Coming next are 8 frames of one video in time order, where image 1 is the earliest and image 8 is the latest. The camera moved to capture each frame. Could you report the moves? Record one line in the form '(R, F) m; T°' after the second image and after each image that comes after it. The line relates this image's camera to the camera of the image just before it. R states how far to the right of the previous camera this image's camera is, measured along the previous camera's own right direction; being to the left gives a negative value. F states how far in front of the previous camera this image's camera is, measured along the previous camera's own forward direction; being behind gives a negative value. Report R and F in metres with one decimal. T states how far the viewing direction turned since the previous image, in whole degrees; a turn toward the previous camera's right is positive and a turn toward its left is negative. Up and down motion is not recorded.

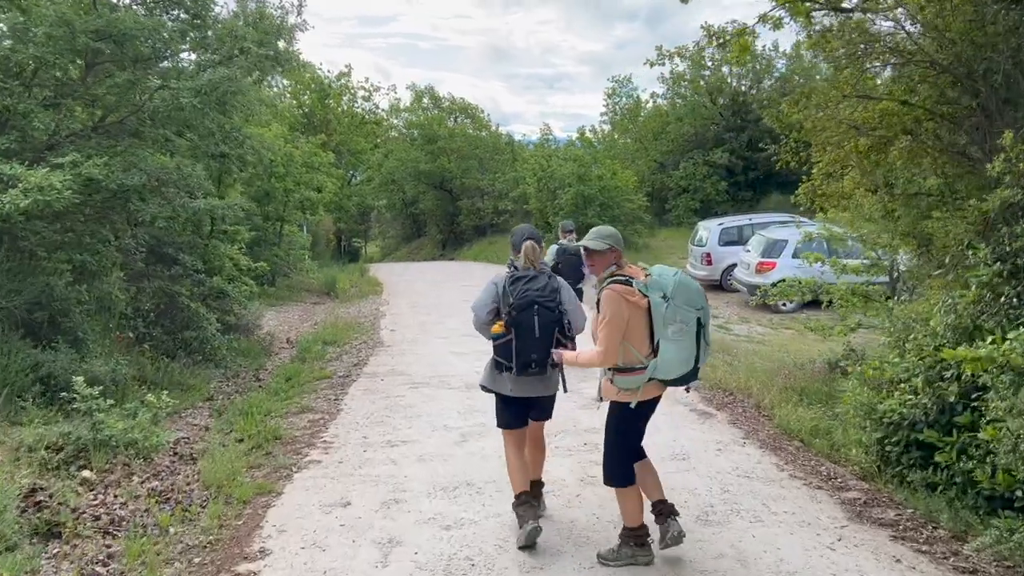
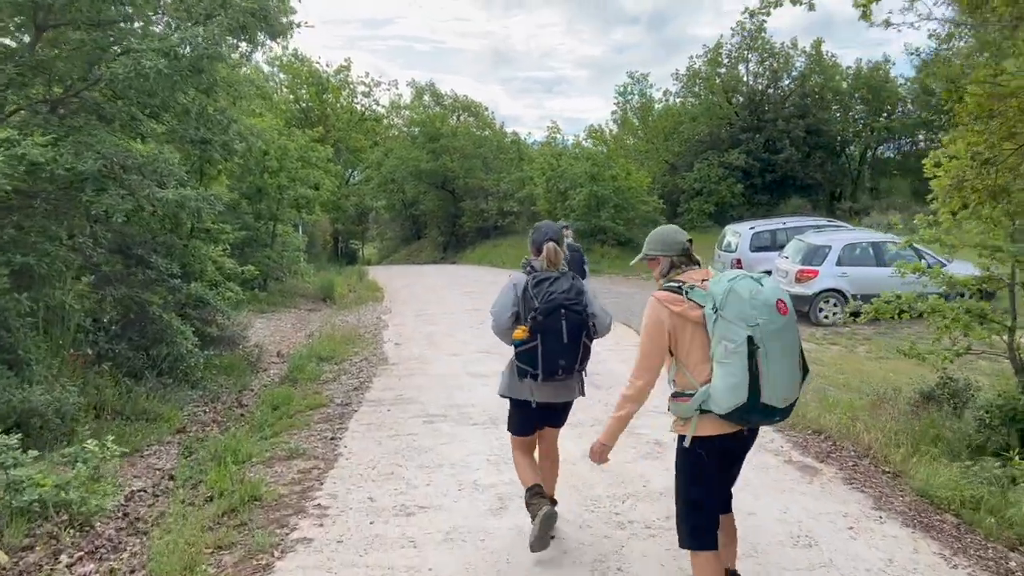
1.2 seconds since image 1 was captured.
(-0.3, +1.6) m; 0°
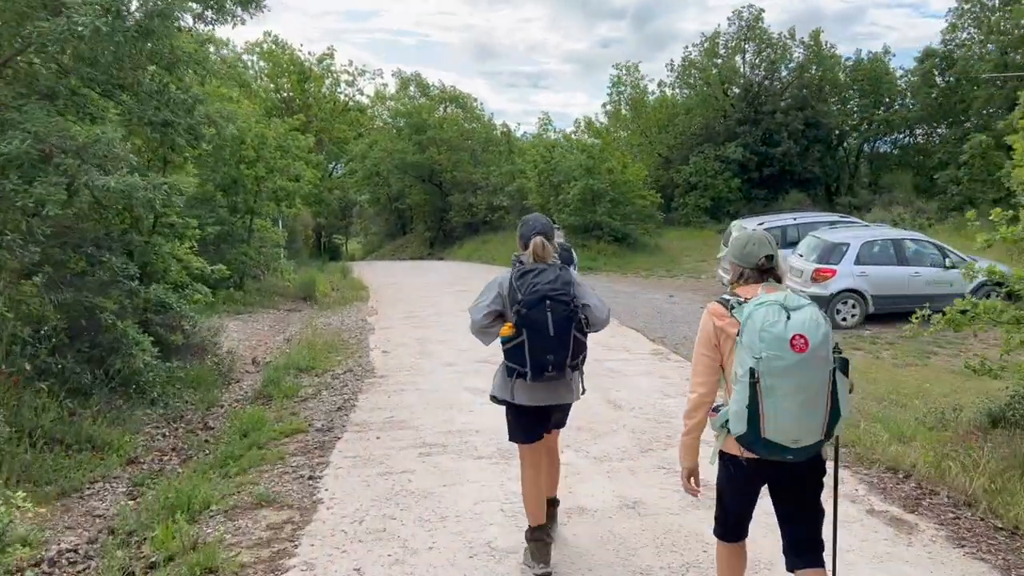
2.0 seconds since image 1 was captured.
(-0.2, +1.1) m; +1°
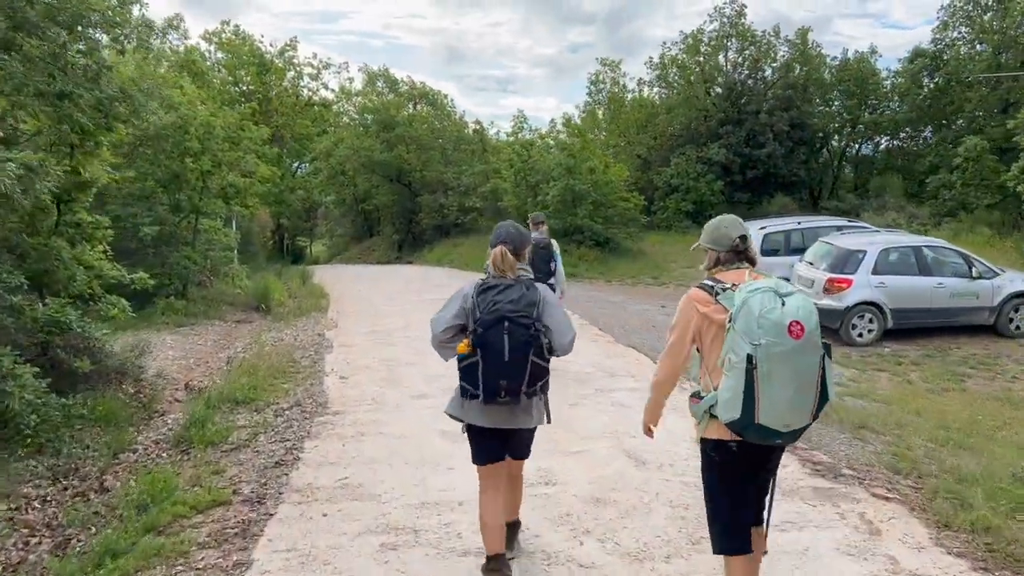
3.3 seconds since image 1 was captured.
(-0.2, +1.7) m; +2°
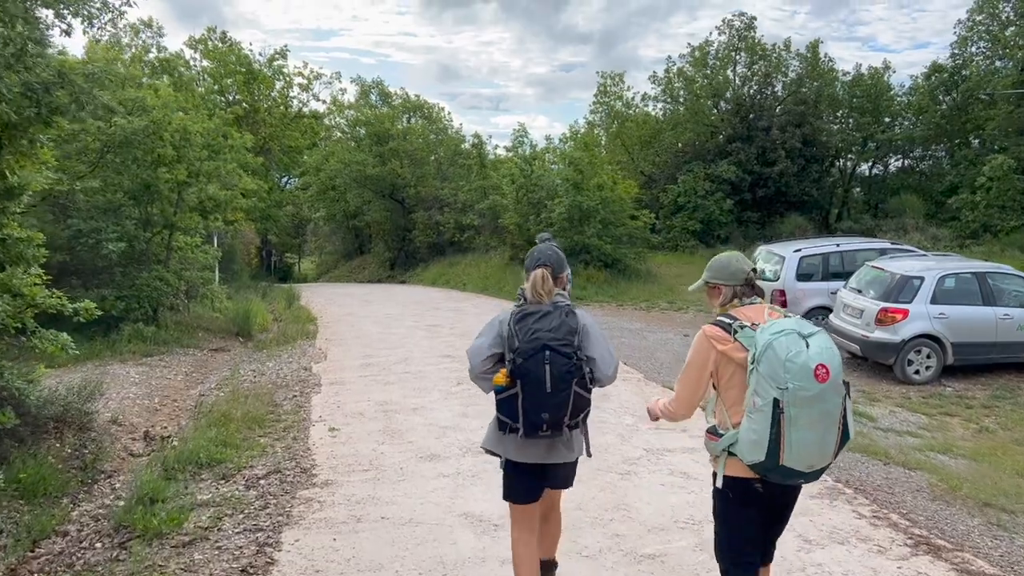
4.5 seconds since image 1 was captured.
(-0.3, +1.5) m; +1°
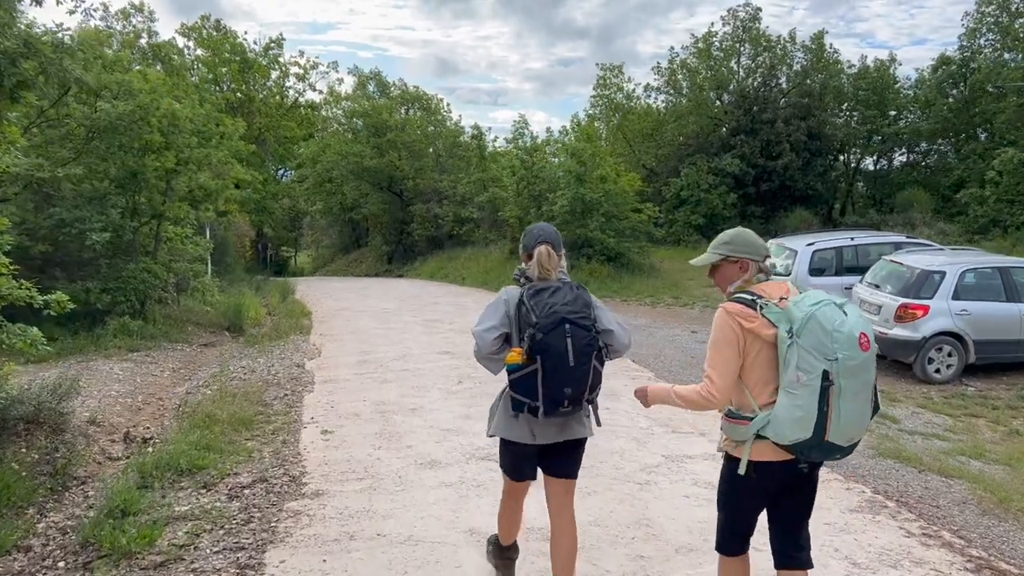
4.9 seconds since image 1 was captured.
(-0.1, +0.5) m; 0°
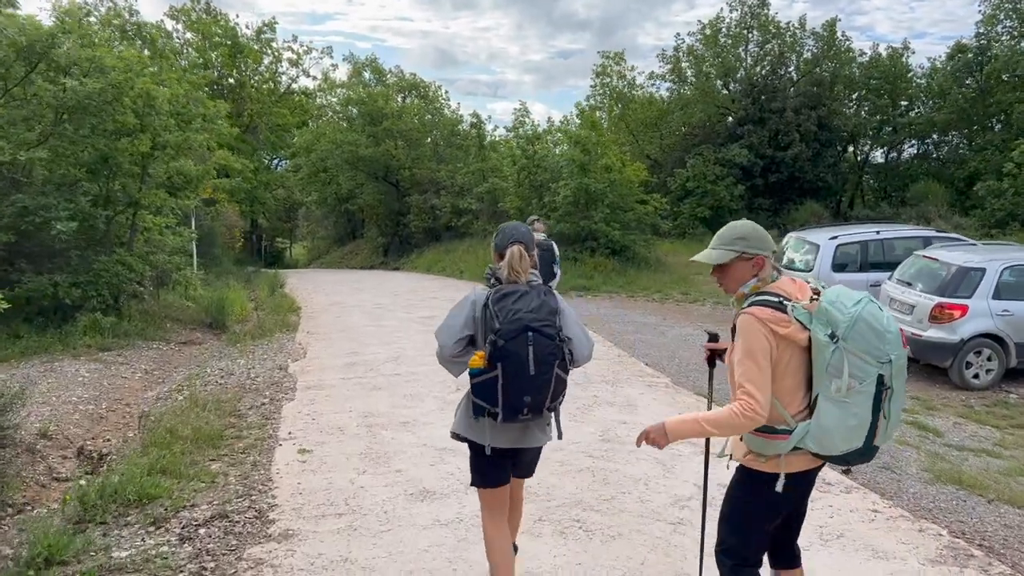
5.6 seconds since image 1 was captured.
(-0.1, +0.9) m; 0°
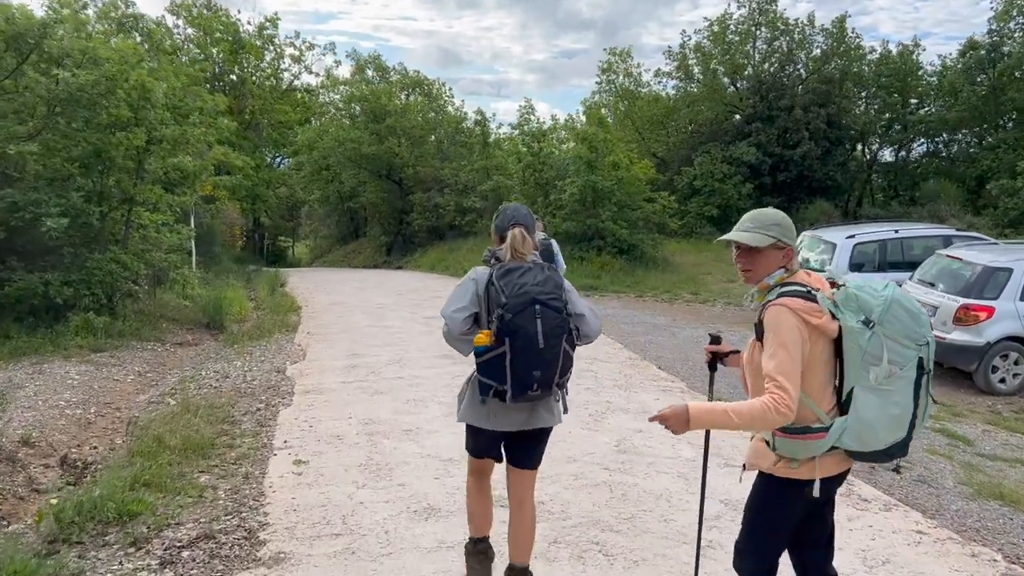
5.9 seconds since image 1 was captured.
(0.0, +0.4) m; 0°
